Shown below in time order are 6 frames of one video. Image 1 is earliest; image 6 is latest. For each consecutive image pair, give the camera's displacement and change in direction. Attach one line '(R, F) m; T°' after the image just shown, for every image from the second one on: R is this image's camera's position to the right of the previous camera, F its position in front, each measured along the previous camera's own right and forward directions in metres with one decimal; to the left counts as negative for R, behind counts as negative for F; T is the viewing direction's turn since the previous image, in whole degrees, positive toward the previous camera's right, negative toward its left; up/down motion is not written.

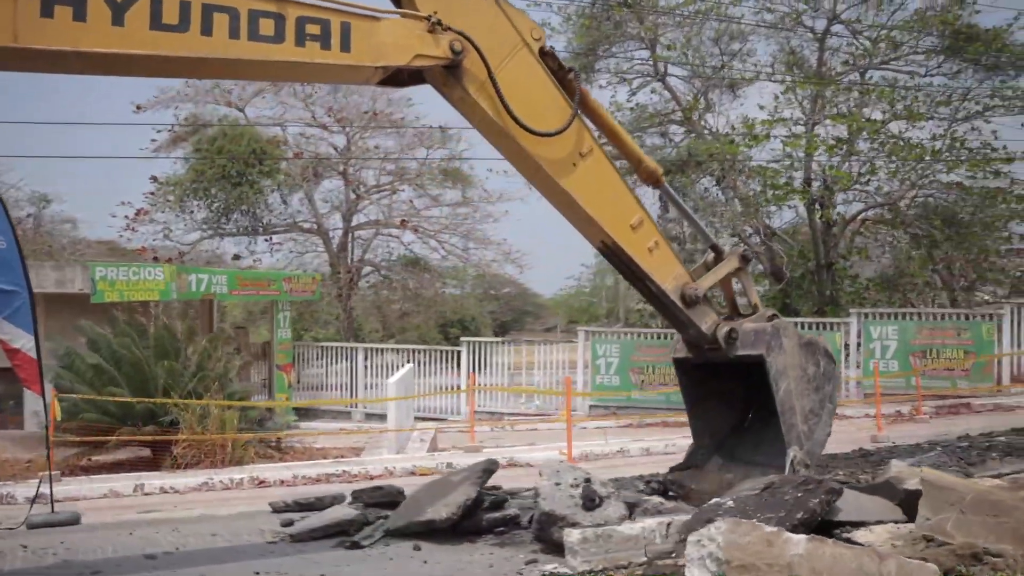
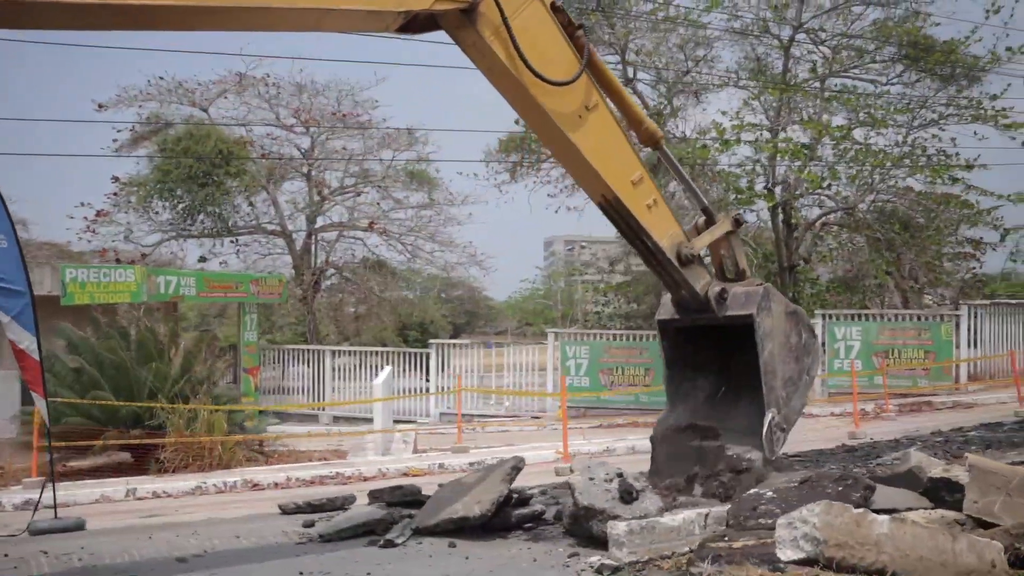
(-0.5, -0.1) m; +3°
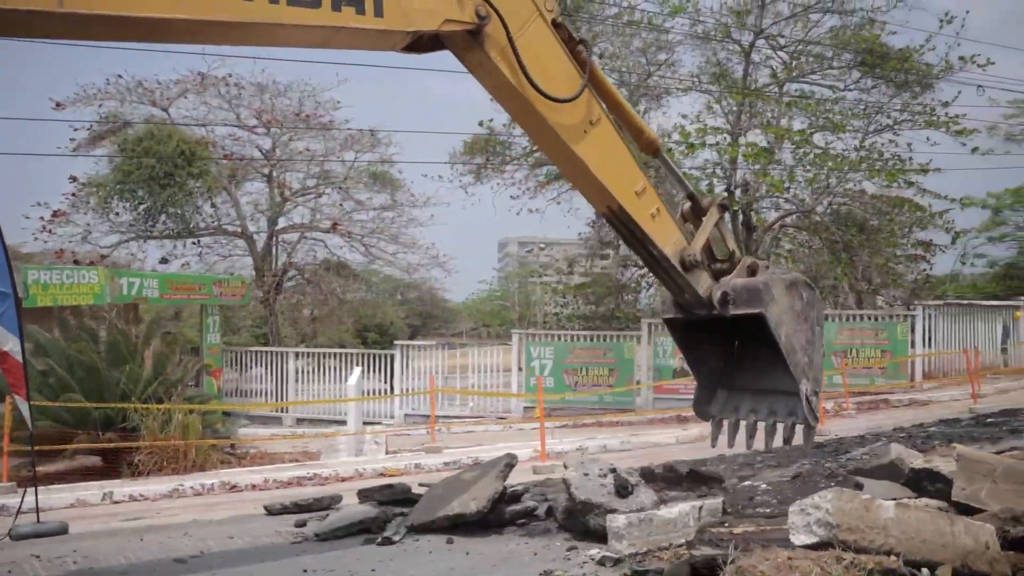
(-0.3, -0.1) m; +3°
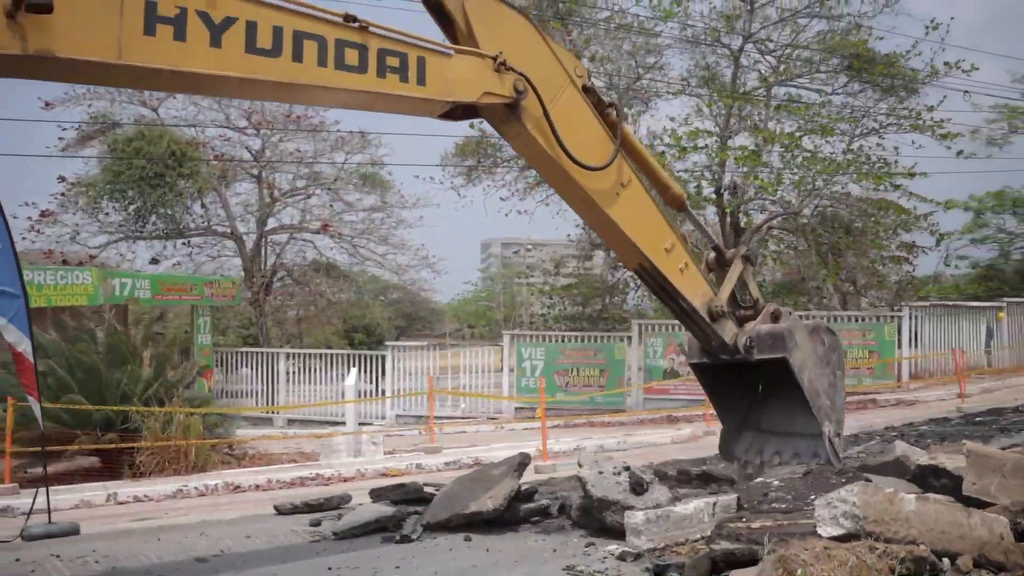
(-0.2, -0.1) m; +1°
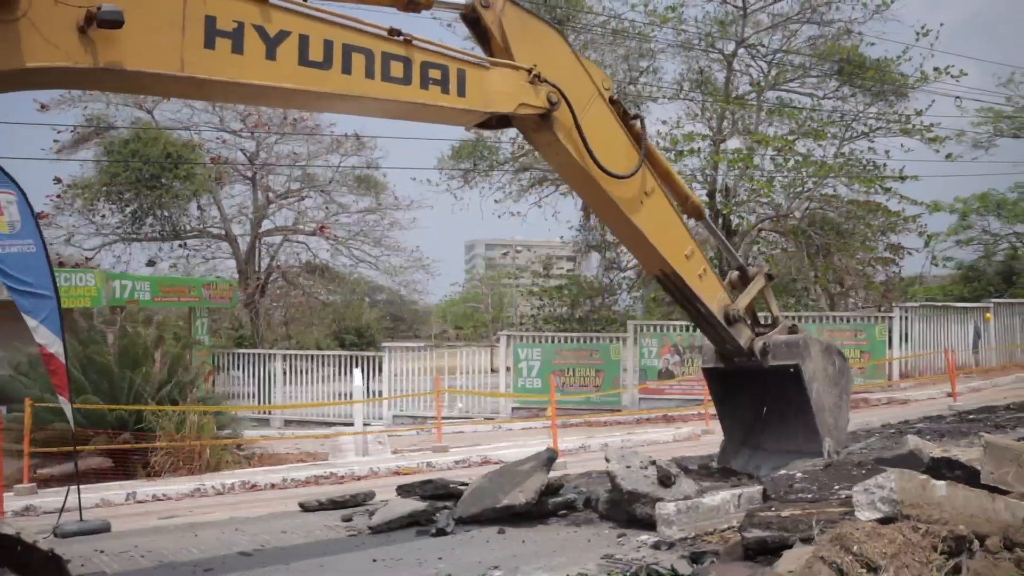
(-0.3, -0.3) m; +1°
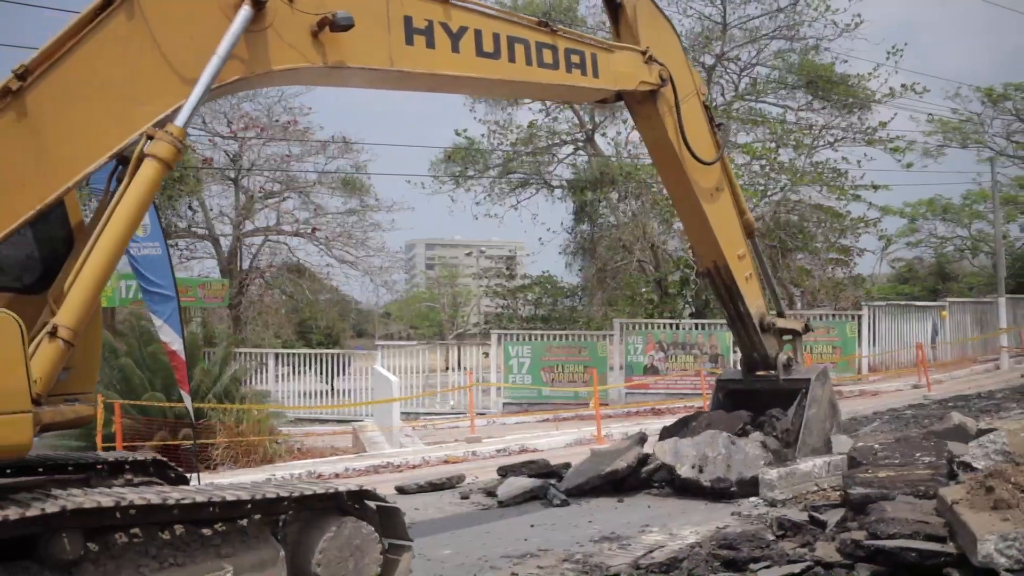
(-1.4, -0.9) m; +4°
